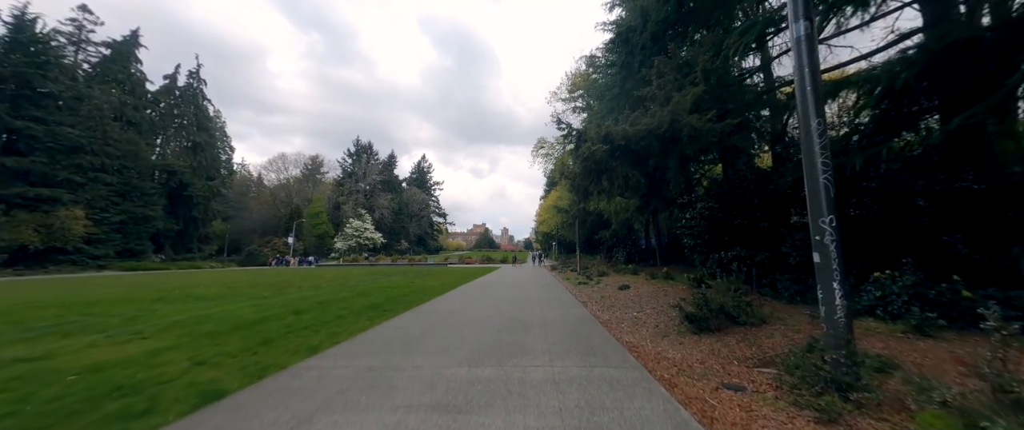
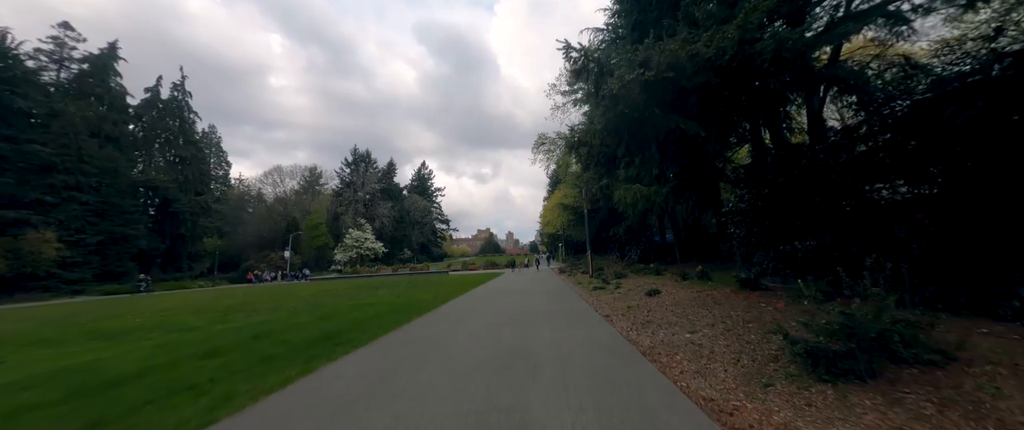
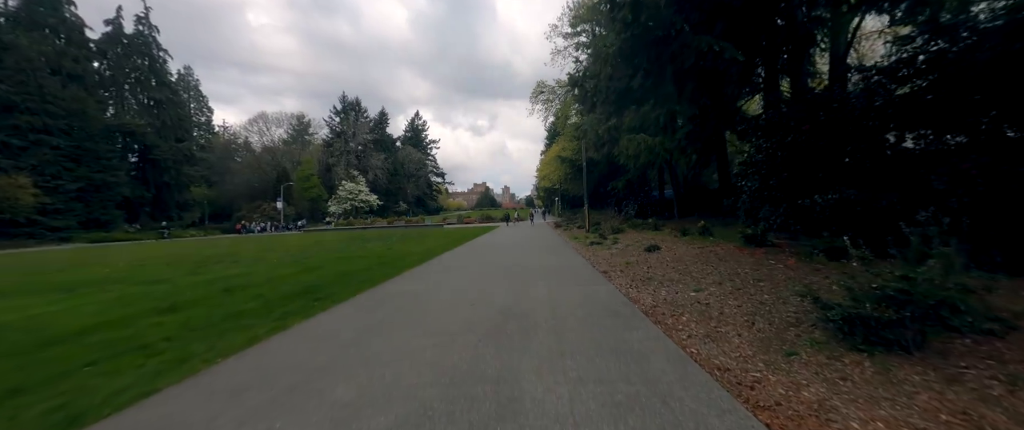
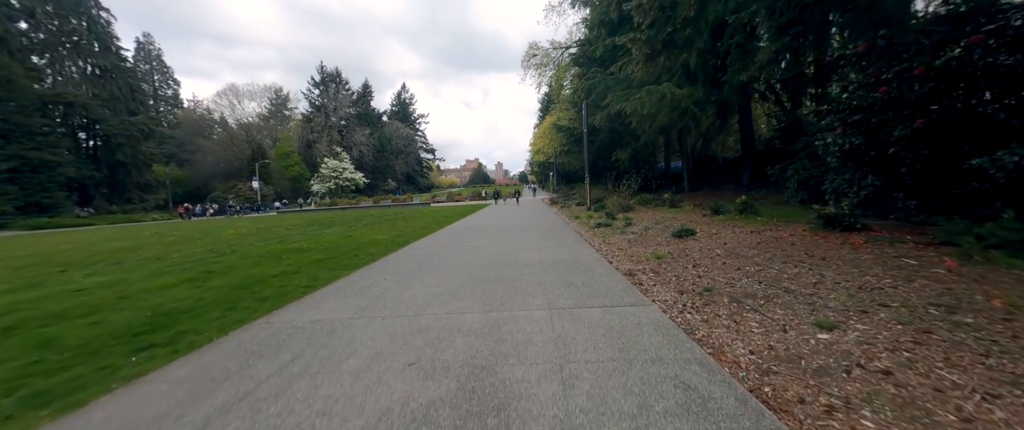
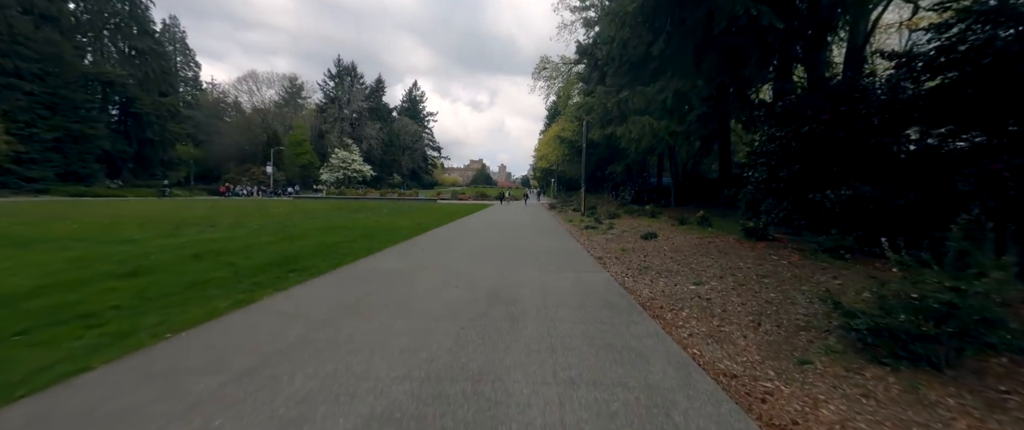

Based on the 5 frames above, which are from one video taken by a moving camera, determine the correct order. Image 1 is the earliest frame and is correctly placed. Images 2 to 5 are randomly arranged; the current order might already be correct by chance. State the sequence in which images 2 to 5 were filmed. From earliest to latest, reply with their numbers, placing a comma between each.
2, 3, 5, 4
